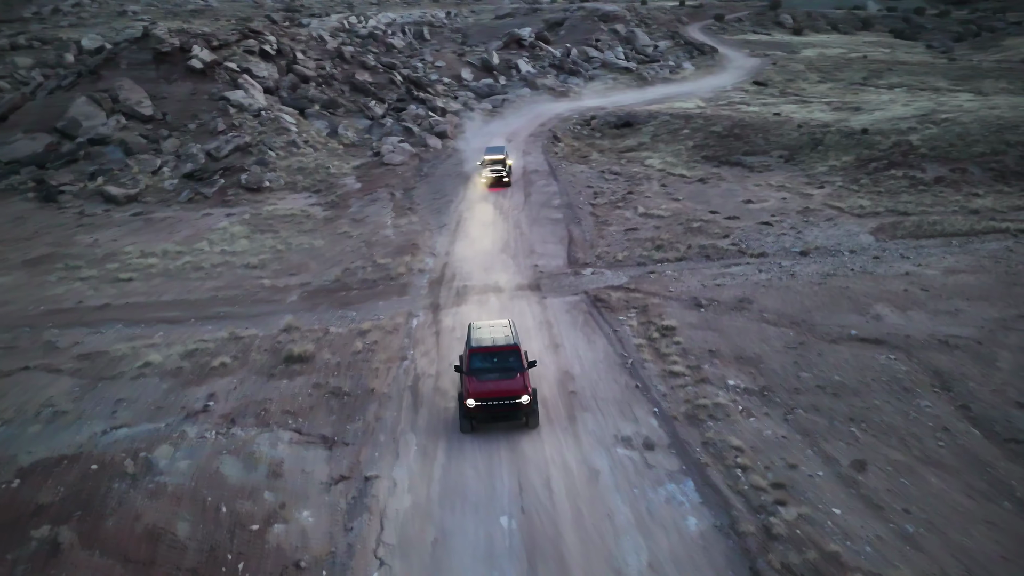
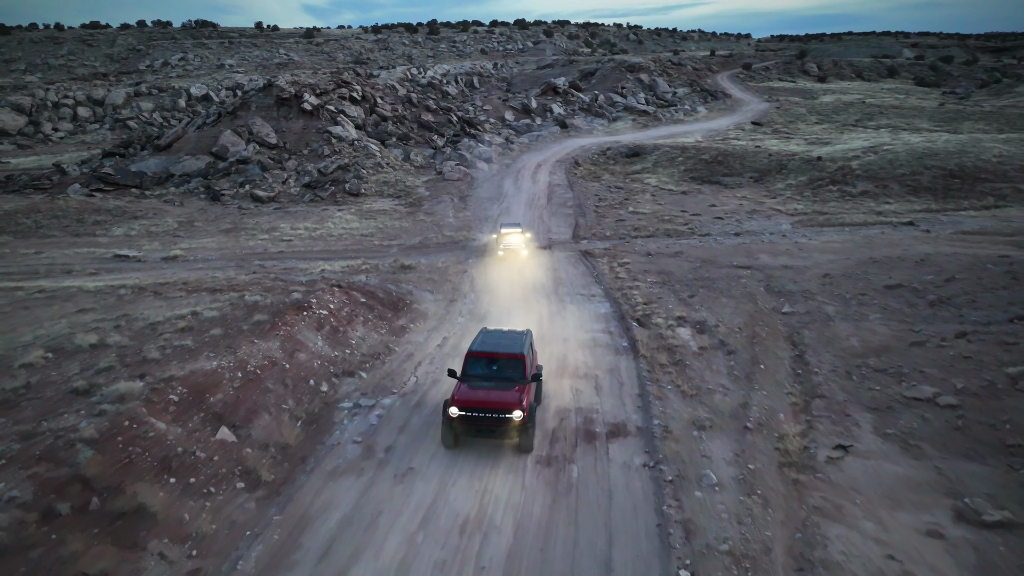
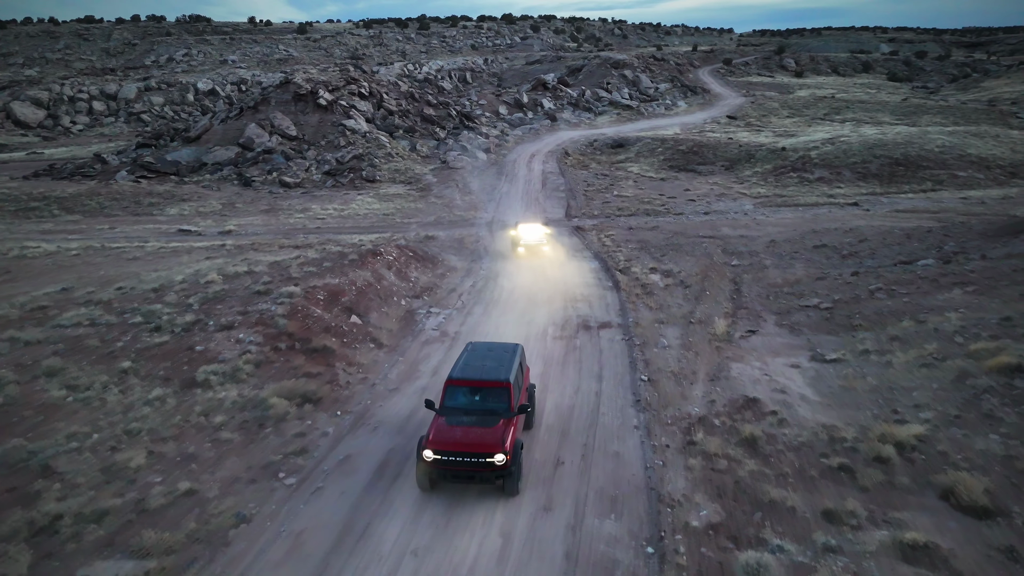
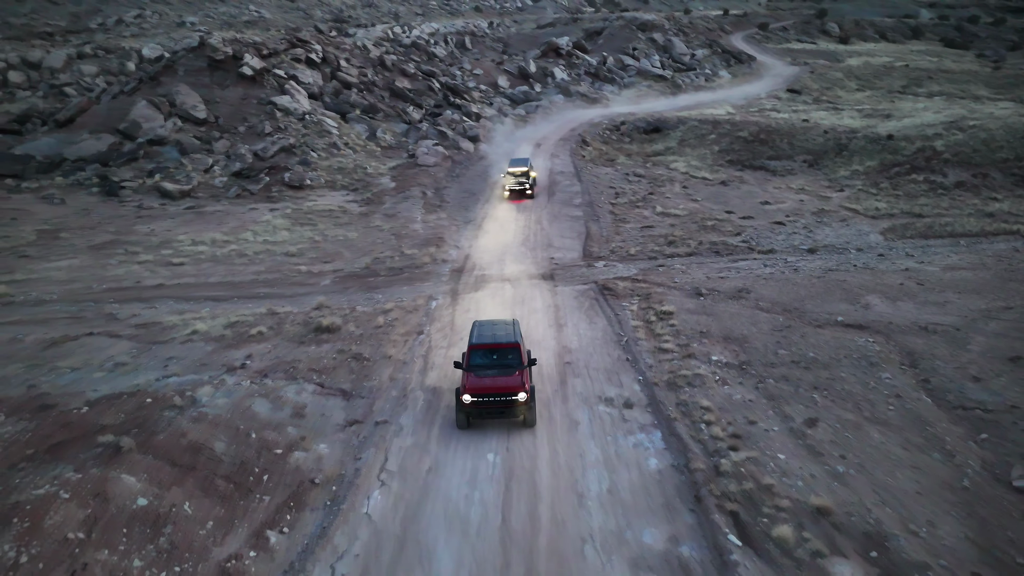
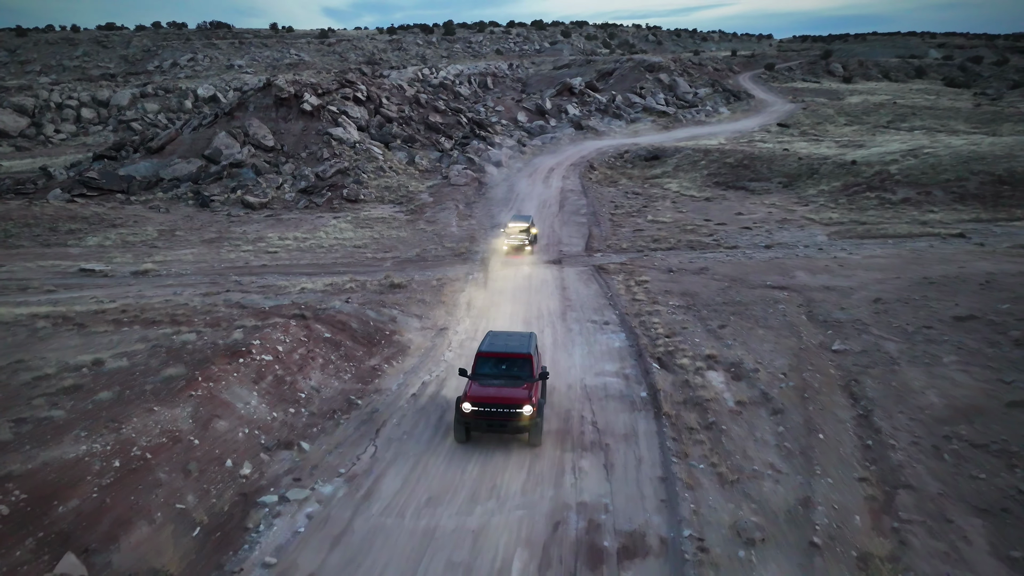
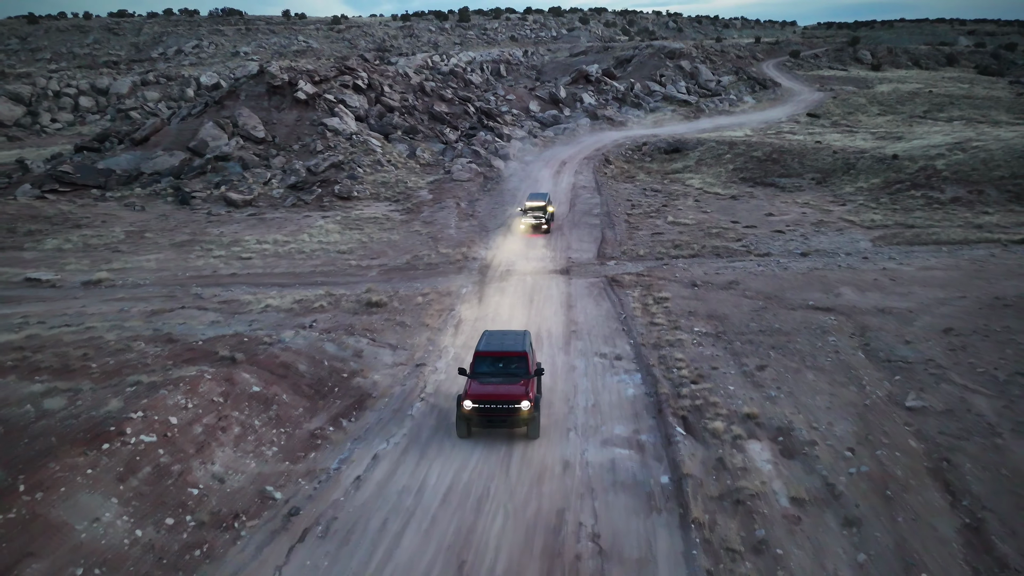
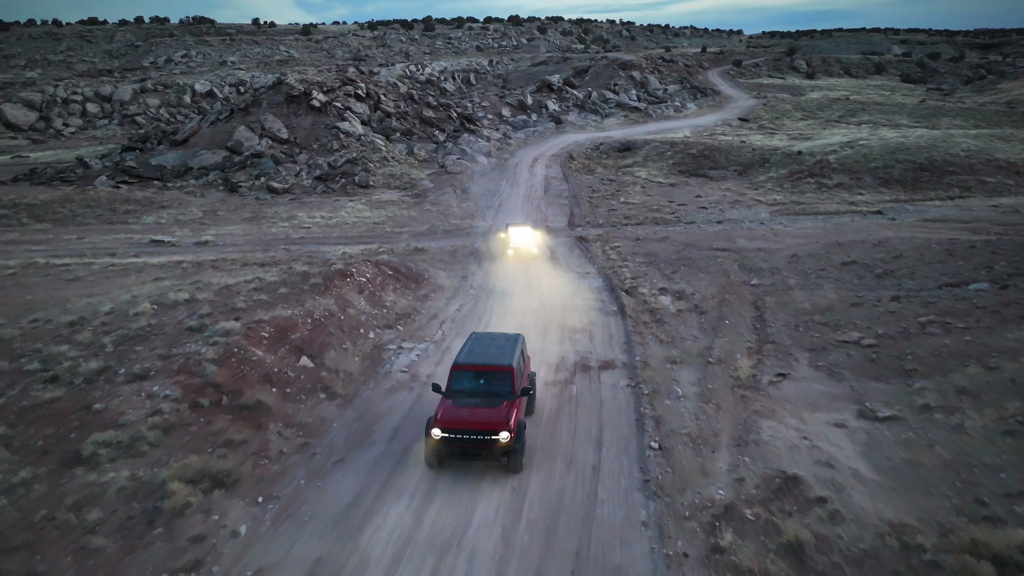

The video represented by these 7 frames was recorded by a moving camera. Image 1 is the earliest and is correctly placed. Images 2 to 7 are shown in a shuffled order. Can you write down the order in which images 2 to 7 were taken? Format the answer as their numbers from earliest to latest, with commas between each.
4, 6, 5, 2, 7, 3
